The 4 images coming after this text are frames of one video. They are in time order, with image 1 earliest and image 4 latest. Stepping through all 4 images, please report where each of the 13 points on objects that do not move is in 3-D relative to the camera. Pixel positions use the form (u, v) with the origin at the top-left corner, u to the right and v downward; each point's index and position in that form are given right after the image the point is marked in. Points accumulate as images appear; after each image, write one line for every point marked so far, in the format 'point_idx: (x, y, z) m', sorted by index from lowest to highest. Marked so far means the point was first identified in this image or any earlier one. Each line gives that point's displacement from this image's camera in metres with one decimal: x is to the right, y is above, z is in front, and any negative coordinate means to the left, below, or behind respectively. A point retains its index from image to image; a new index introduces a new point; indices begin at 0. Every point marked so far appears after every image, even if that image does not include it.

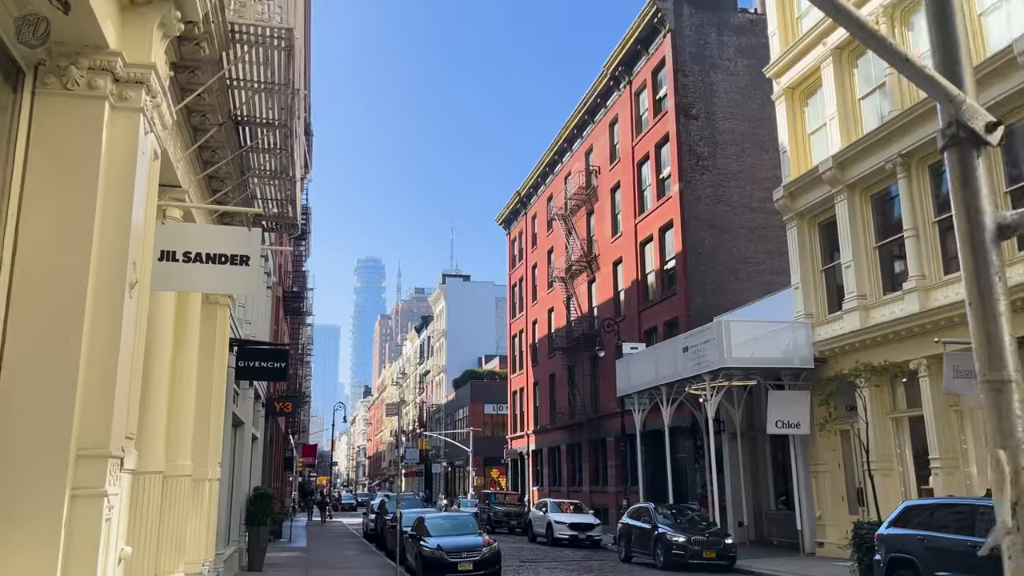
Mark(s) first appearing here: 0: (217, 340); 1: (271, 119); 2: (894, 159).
0: (-4.4, -0.7, +12.1) m
1: (-2.7, +1.9, +9.2) m
2: (+8.8, +3.0, +18.7) m
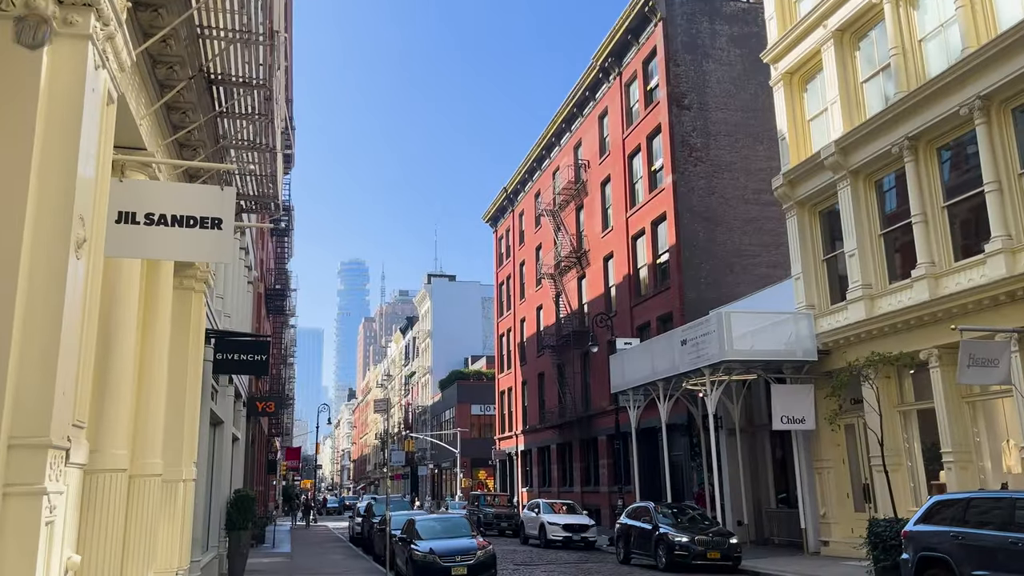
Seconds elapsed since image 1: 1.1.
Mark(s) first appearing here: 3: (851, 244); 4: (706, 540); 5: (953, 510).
0: (-4.4, -0.5, +11.1) m
1: (-2.7, +2.2, +8.3) m
2: (+8.7, +3.2, +18.0) m
3: (+8.2, +1.1, +19.6) m
4: (+4.2, -5.5, +17.5) m
5: (+5.8, -2.9, +10.6) m
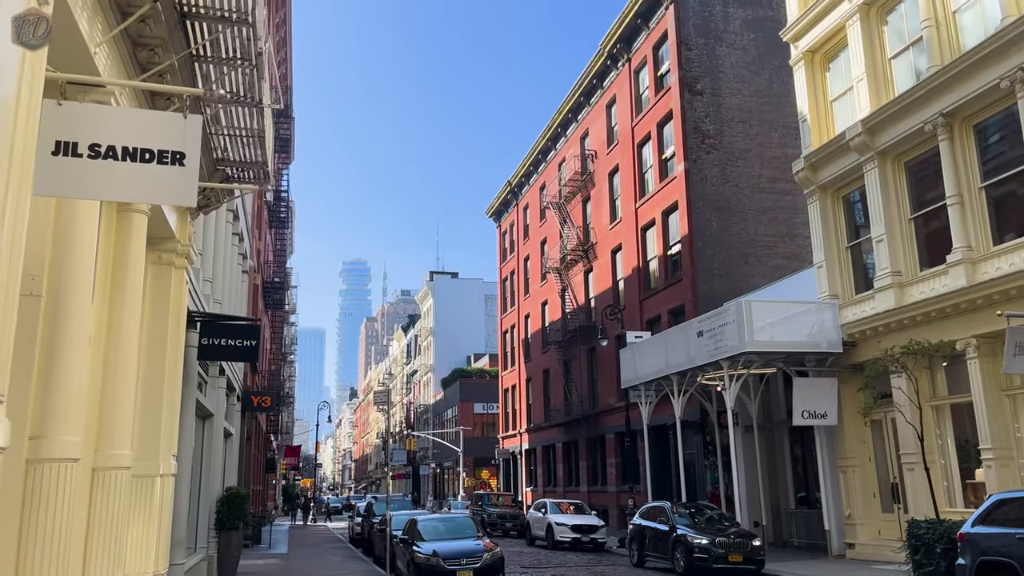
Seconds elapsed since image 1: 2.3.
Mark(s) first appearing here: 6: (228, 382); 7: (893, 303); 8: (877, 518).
0: (-4.3, -0.2, +10.1) m
1: (-2.6, +2.5, +7.3) m
2: (+8.8, +3.5, +16.9) m
3: (+8.4, +1.4, +18.6) m
4: (+4.4, -5.2, +16.4) m
5: (+6.0, -2.6, +9.6) m
6: (-6.8, -2.2, +19.2) m
7: (+8.4, -0.3, +17.9) m
8: (+8.3, -5.3, +18.5) m
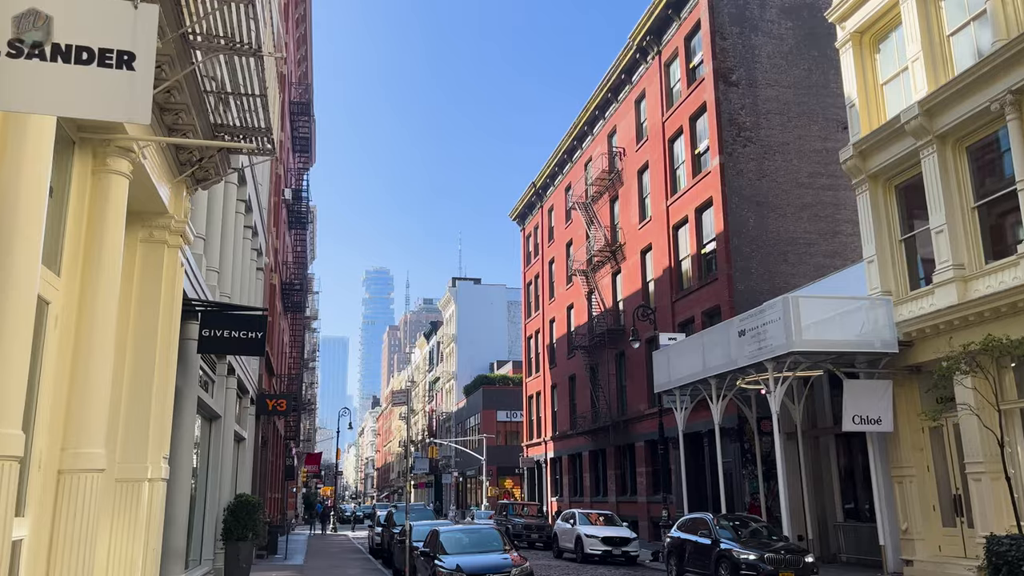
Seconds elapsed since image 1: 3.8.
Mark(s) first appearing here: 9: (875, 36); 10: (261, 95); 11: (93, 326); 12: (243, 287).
0: (-3.9, 0.0, +9.0) m
1: (-2.2, +2.7, +6.2) m
2: (+9.4, +3.7, +15.5) m
3: (+9.0, +1.5, +17.1) m
4: (+5.0, -5.0, +15.1) m
5: (+6.3, -2.4, +8.2) m
6: (-6.1, -2.1, +18.1) m
7: (+9.0, -0.2, +16.4) m
8: (+9.0, -5.2, +17.0) m
9: (+8.9, +6.2, +19.7) m
10: (-2.6, +2.0, +8.5) m
11: (-3.6, -0.4, +7.0) m
12: (-5.9, -0.1, +17.9) m
